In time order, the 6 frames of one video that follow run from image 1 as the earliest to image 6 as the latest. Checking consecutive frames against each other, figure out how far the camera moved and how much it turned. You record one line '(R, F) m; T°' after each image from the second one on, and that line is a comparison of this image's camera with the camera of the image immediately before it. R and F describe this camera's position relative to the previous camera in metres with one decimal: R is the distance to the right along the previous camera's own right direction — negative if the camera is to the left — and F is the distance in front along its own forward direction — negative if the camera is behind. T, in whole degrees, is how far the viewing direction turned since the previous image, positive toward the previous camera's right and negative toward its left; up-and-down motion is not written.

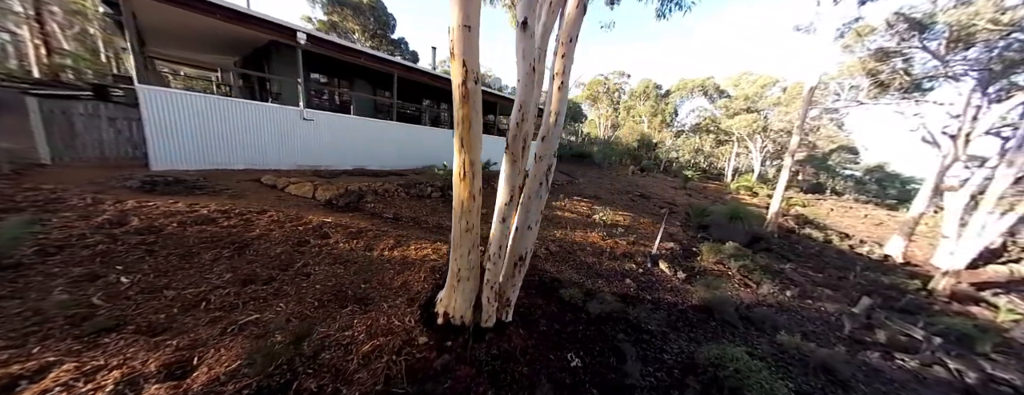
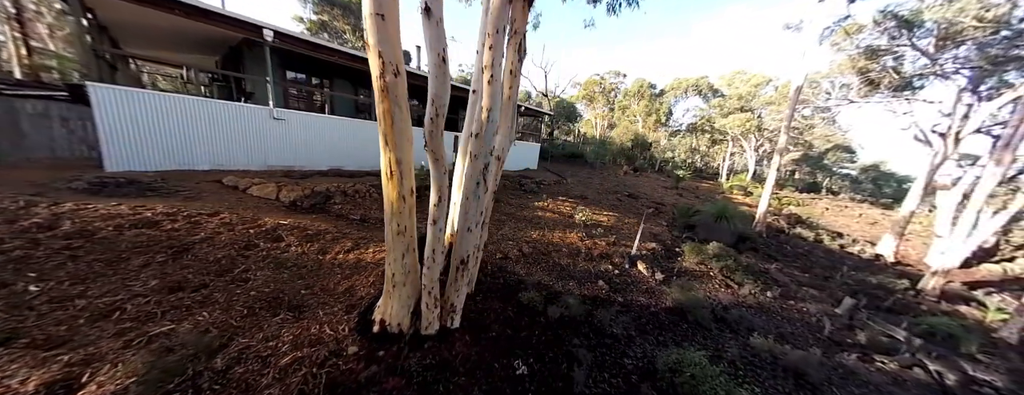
(+0.4, +0.1) m; 0°
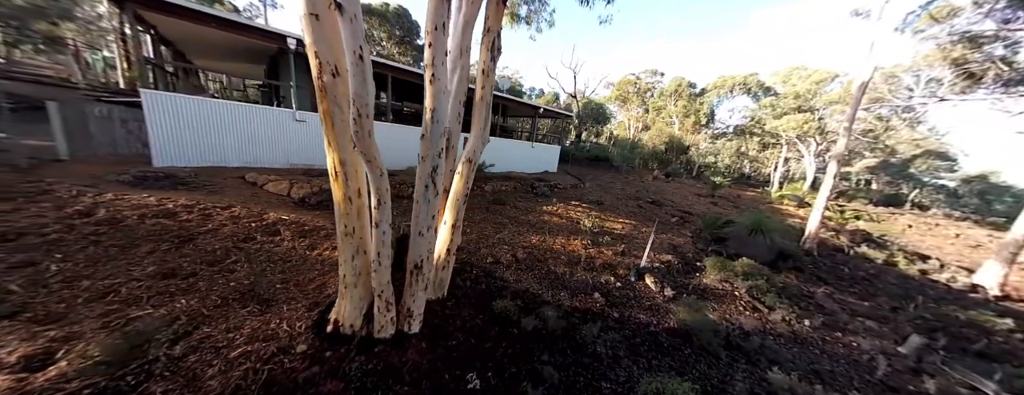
(+0.5, +0.1) m; -6°
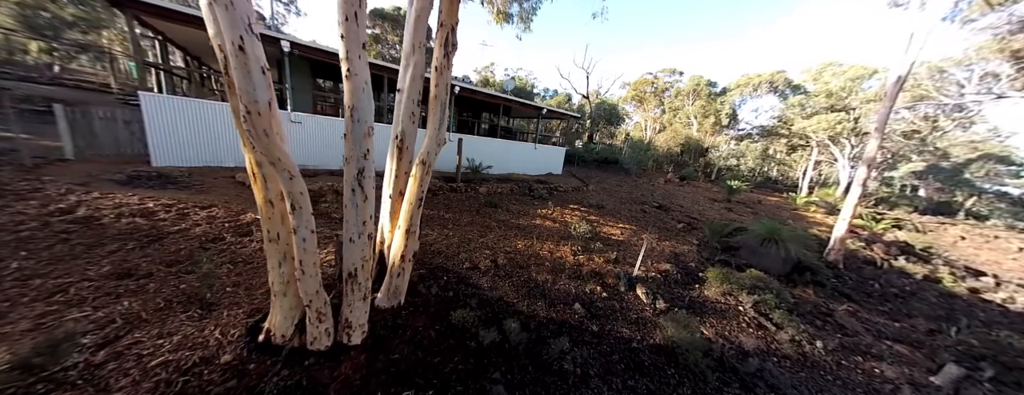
(+0.5, +0.2) m; -3°
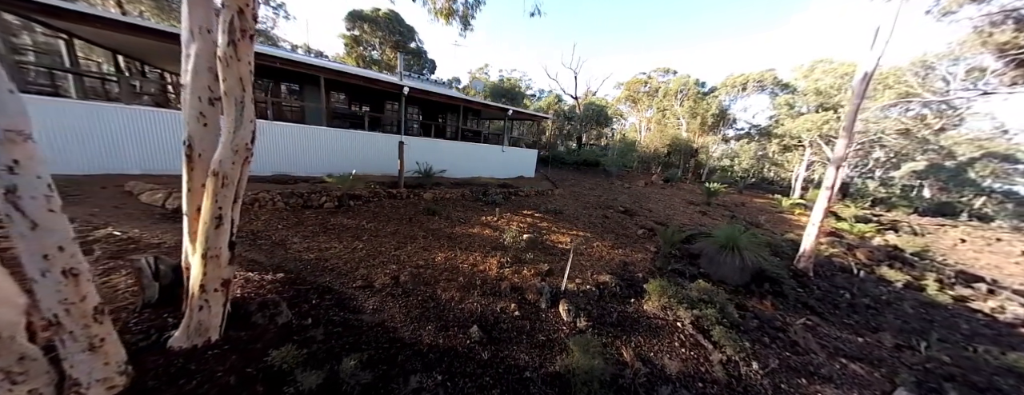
(+1.2, +0.3) m; 0°
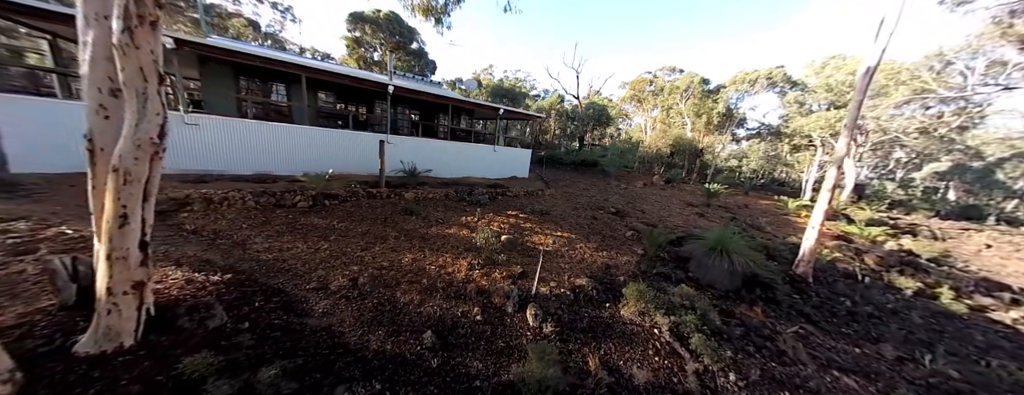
(+0.5, +0.1) m; -1°
